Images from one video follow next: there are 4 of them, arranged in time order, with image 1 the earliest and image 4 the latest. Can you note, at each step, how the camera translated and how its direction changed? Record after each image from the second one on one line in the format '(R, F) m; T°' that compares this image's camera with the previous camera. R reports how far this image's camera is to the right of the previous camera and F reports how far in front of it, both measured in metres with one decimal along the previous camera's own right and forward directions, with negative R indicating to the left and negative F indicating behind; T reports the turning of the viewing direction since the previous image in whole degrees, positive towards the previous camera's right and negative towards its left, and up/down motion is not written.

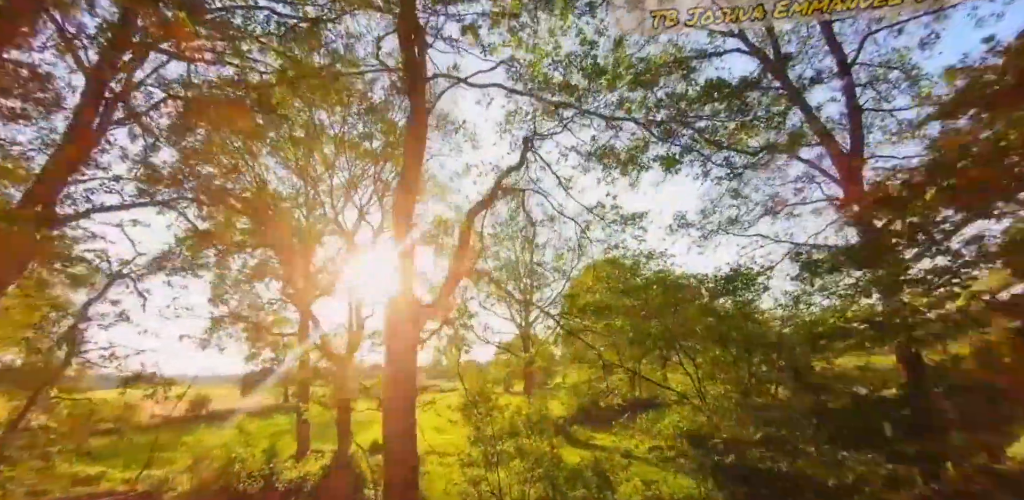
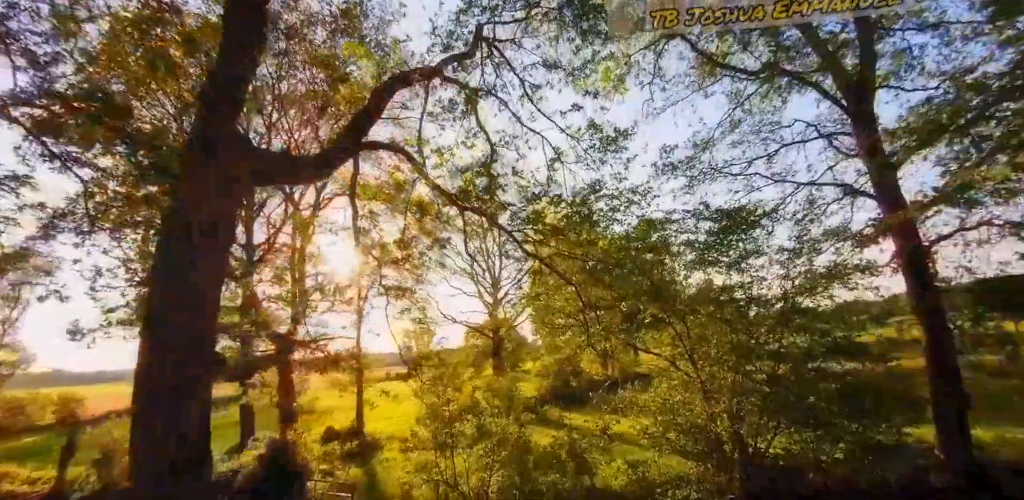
(+0.1, +0.8) m; +3°
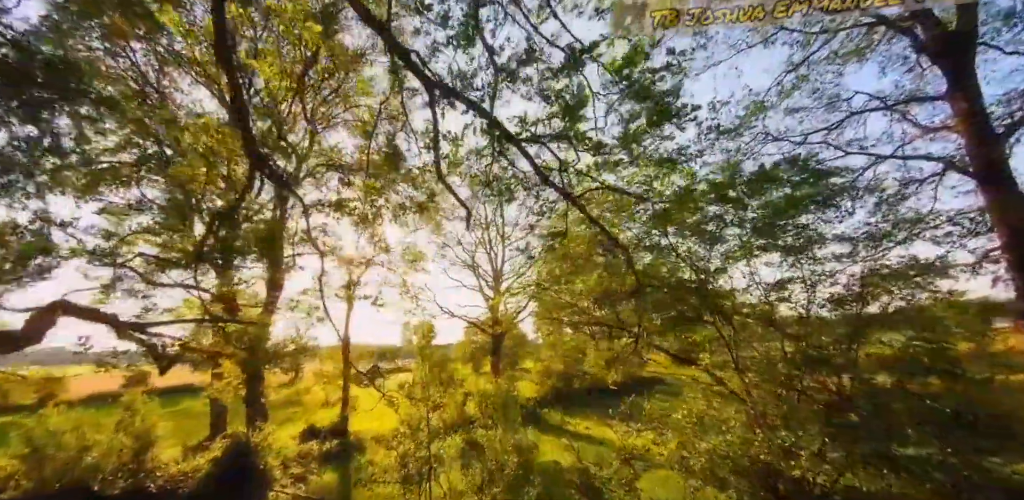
(0.0, +0.8) m; 0°
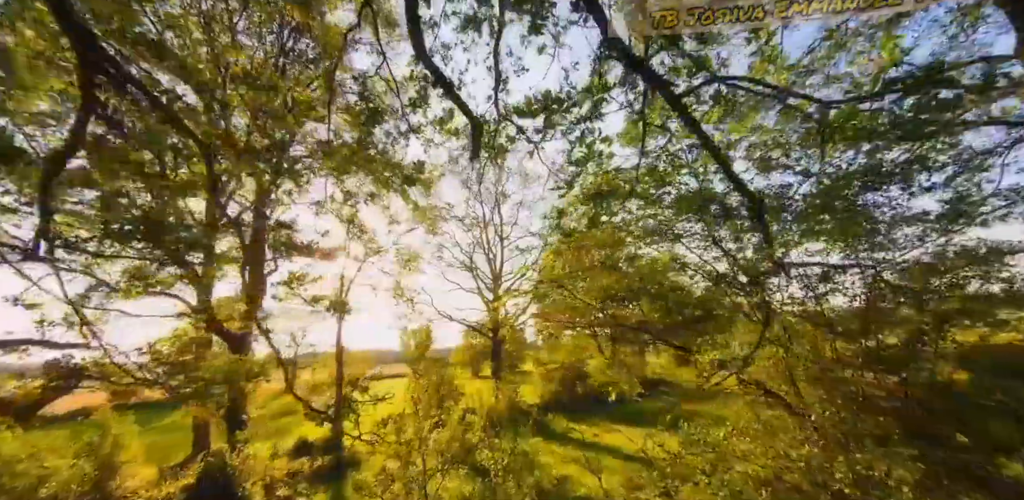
(-0.1, +0.5) m; 0°
